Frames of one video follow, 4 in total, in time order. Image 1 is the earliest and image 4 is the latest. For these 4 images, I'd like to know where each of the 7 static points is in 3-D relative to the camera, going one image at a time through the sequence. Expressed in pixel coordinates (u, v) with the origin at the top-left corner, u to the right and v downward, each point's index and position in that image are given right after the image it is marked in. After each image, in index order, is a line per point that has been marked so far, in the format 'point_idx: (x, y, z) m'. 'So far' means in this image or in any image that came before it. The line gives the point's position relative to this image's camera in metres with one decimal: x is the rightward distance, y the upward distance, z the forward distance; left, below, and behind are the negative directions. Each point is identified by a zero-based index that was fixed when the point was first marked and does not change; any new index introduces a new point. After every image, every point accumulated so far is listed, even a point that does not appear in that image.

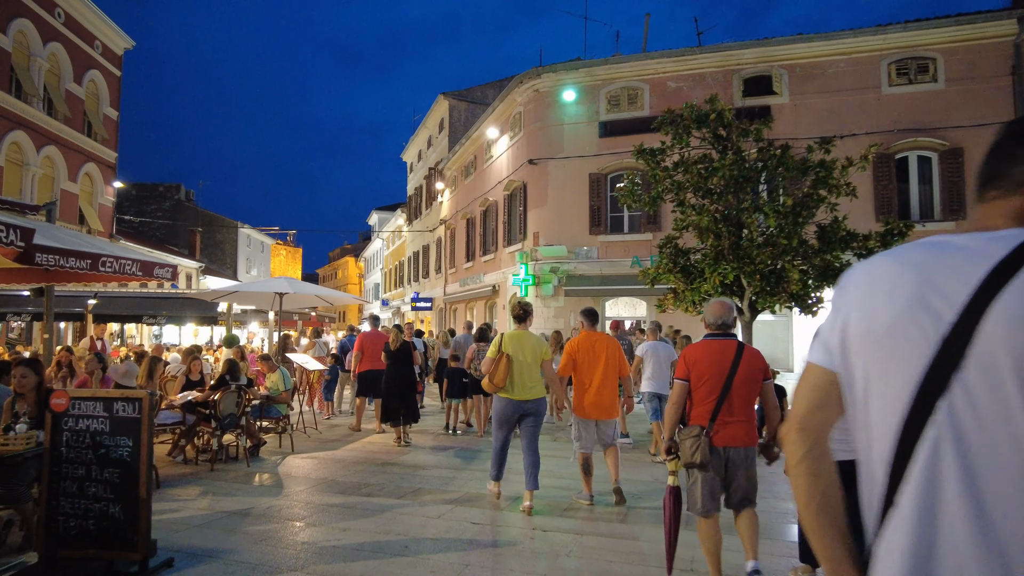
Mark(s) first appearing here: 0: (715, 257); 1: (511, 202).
0: (+2.9, +0.5, +9.2) m
1: (0.0, +2.6, +19.0) m
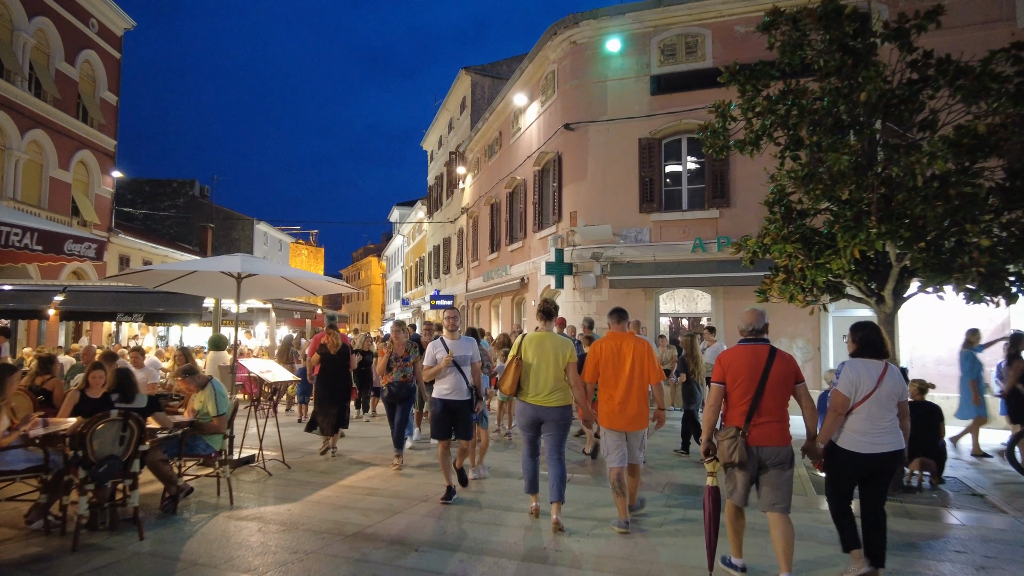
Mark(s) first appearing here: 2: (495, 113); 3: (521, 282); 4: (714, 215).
0: (+3.3, +0.7, +6.2) m
1: (+0.8, +2.8, +16.1) m
2: (-0.5, +5.4, +19.9) m
3: (+0.2, +0.1, +17.2) m
4: (+4.1, +1.5, +13.0) m
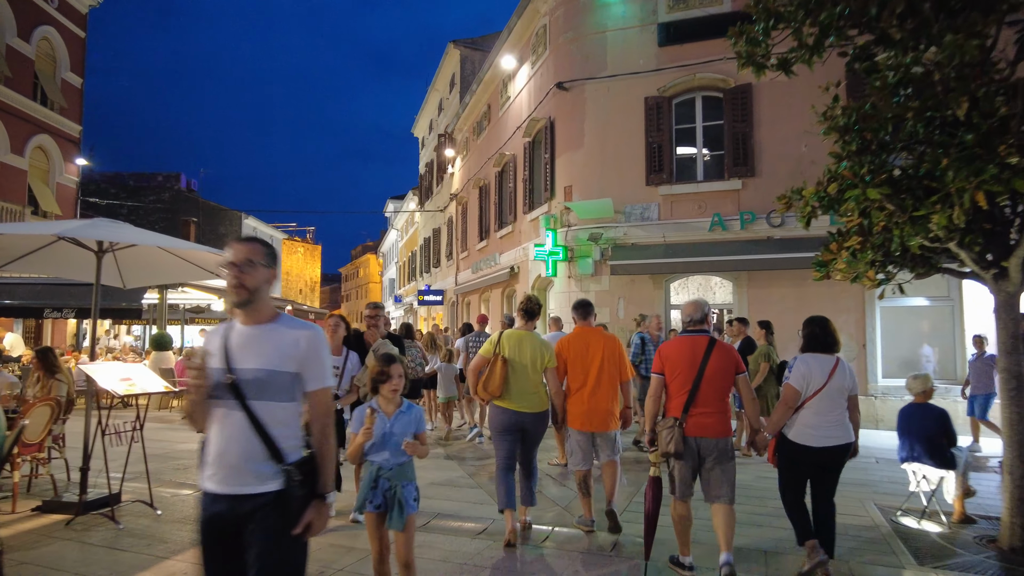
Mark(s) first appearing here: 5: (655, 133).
0: (+3.0, +0.9, +4.1) m
1: (+0.5, +3.0, +14.0) m
2: (-0.8, +5.6, +17.7) m
3: (0.0, +0.4, +15.1) m
4: (+3.8, +1.7, +10.9) m
5: (+2.5, +2.8, +11.4) m
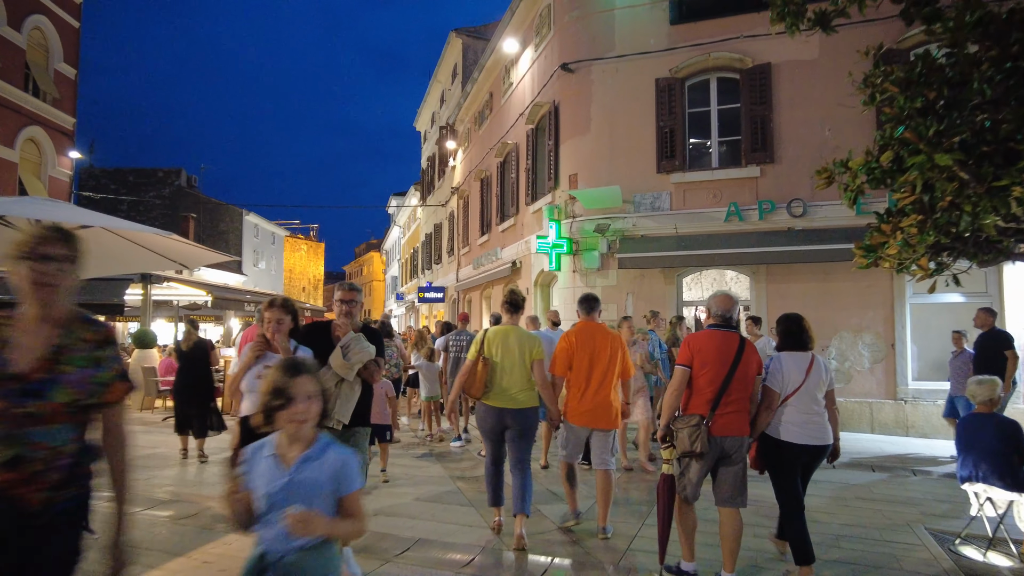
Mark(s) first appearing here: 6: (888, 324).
0: (+2.9, +1.0, +3.3) m
1: (+0.5, +3.1, +13.3) m
2: (-0.7, +5.7, +17.0) m
3: (0.0, +0.5, +14.3) m
4: (+3.8, +1.8, +10.1) m
5: (+2.6, +2.8, +10.6) m
6: (+5.6, -0.5, +9.6) m
